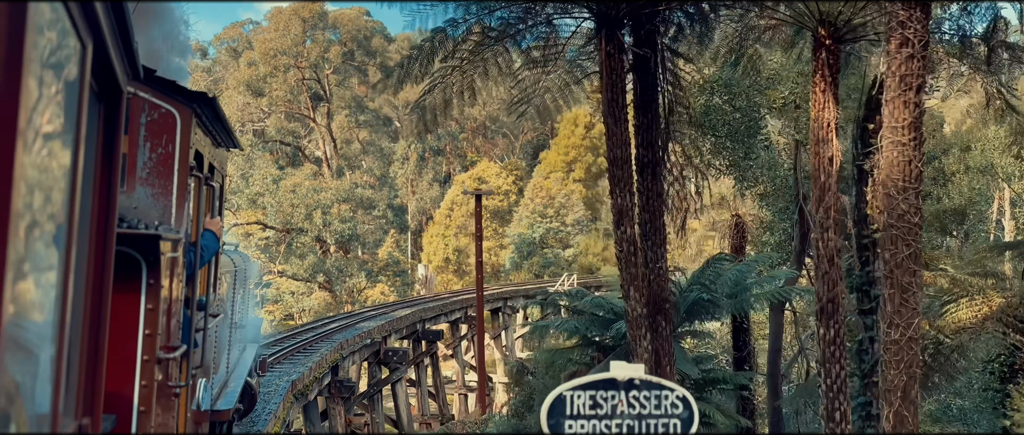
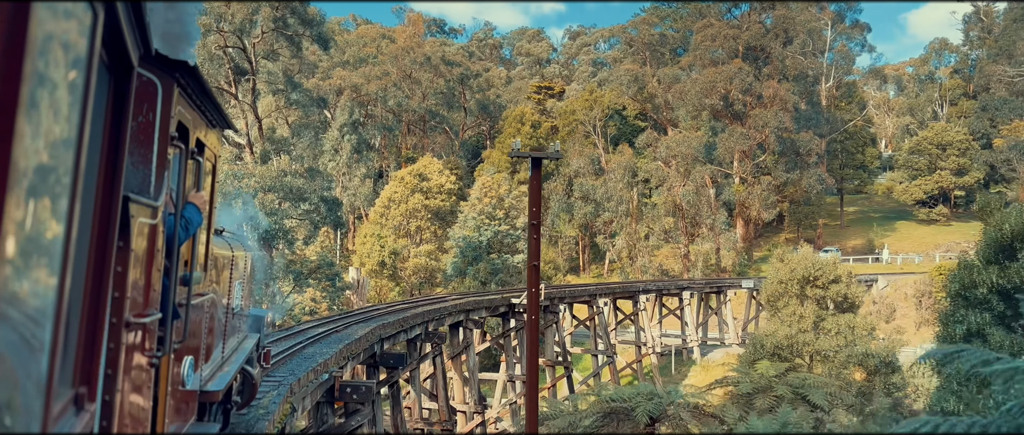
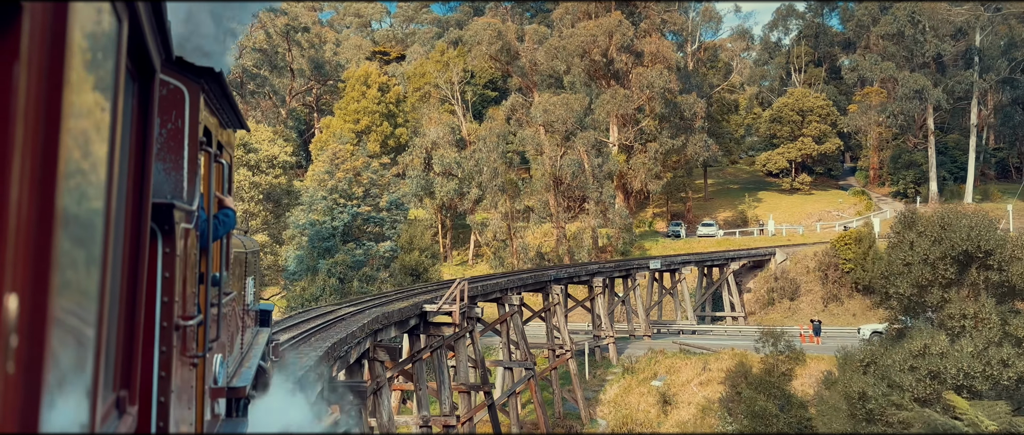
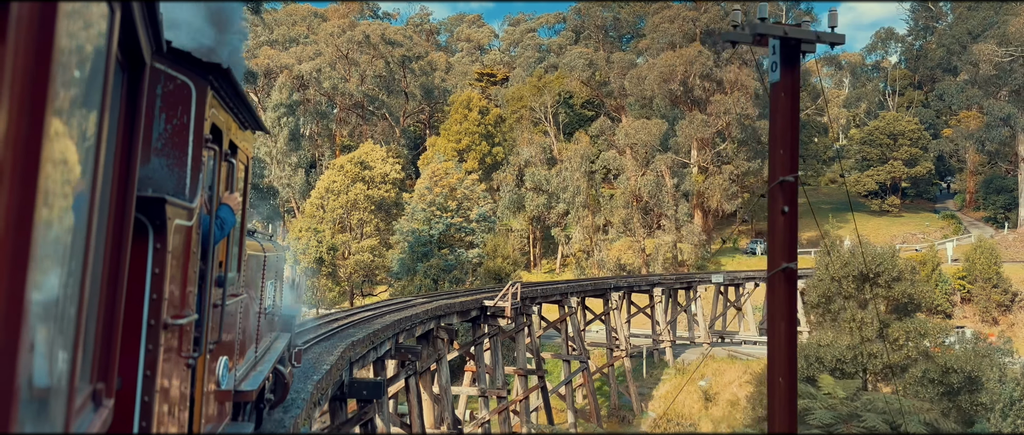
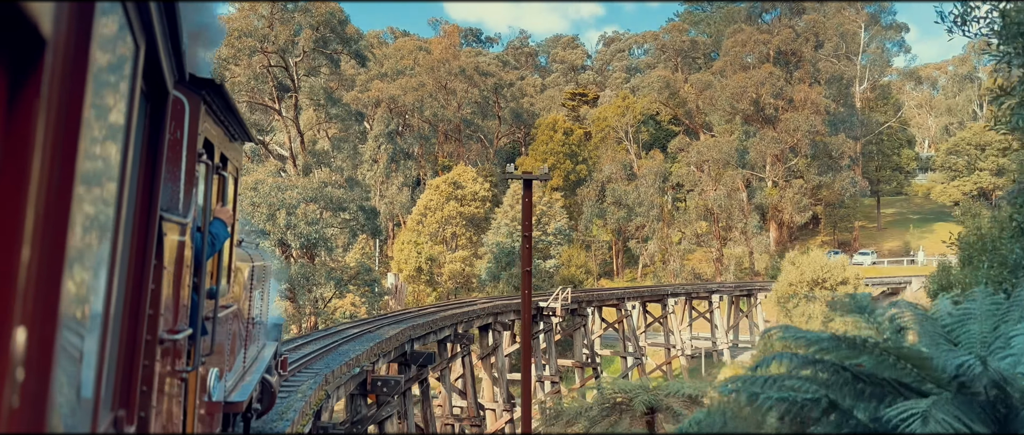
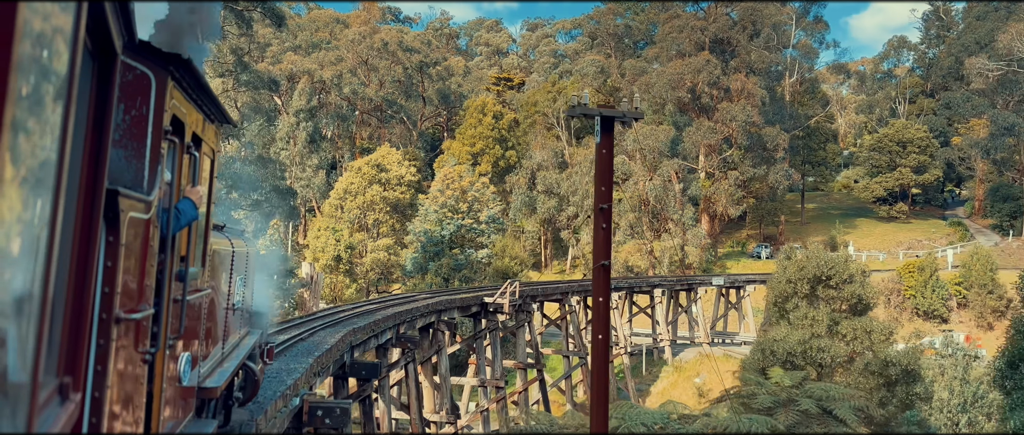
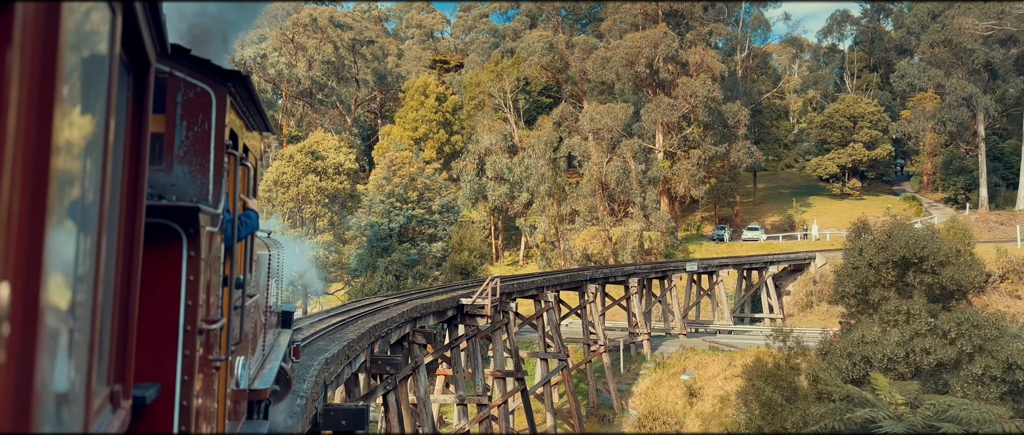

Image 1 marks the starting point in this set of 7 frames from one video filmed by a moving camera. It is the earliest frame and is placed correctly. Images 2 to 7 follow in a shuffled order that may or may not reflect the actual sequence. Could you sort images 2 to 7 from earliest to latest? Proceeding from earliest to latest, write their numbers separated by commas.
5, 2, 6, 4, 7, 3
